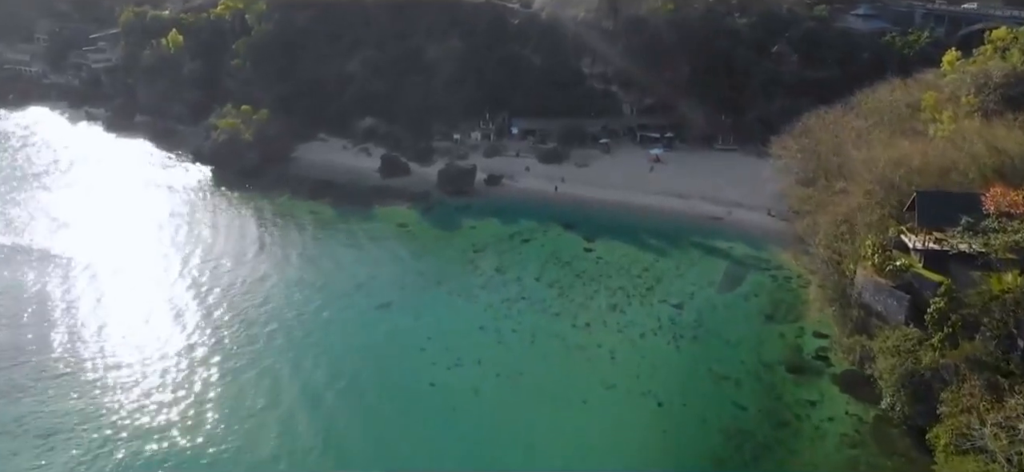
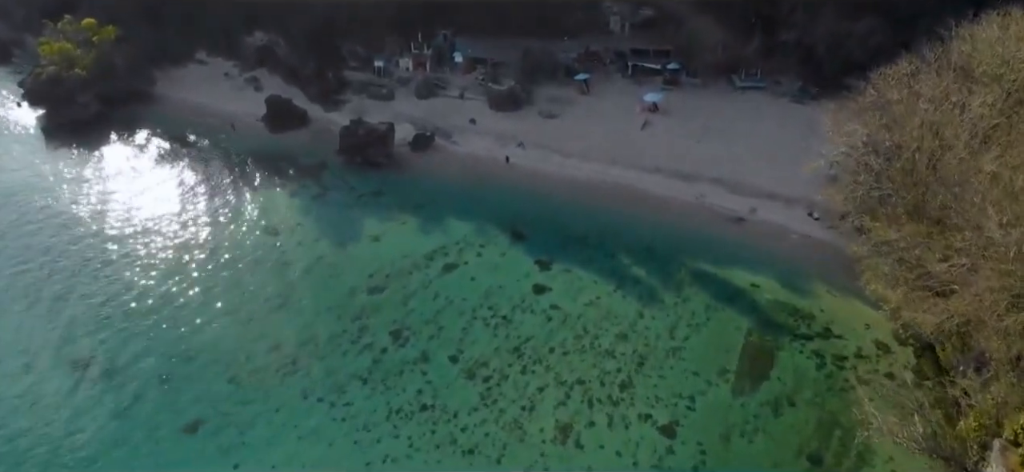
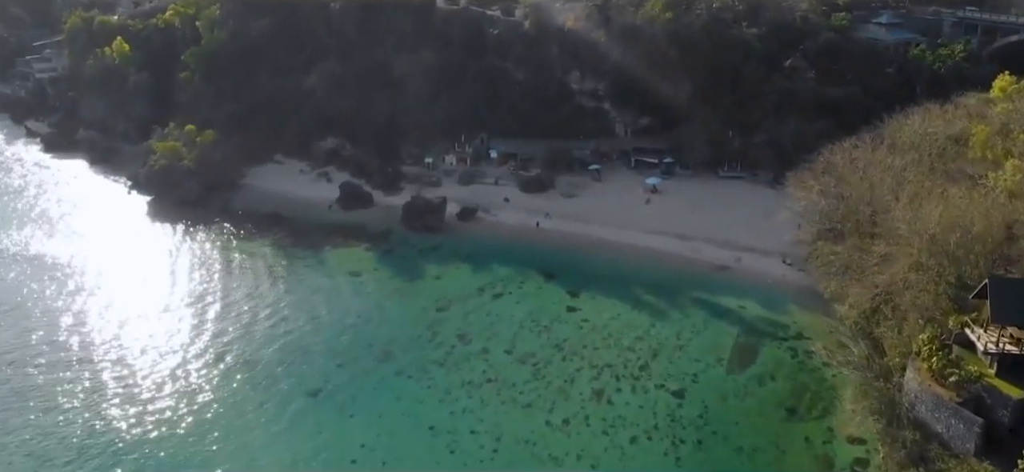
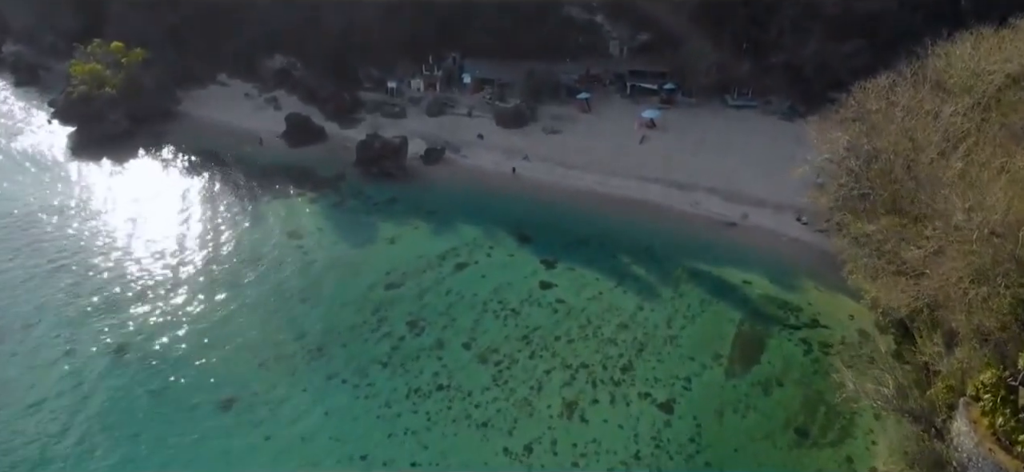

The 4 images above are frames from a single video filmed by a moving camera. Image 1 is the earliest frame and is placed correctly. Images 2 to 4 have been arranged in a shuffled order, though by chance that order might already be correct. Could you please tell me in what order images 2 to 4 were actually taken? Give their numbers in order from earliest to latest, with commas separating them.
3, 4, 2
